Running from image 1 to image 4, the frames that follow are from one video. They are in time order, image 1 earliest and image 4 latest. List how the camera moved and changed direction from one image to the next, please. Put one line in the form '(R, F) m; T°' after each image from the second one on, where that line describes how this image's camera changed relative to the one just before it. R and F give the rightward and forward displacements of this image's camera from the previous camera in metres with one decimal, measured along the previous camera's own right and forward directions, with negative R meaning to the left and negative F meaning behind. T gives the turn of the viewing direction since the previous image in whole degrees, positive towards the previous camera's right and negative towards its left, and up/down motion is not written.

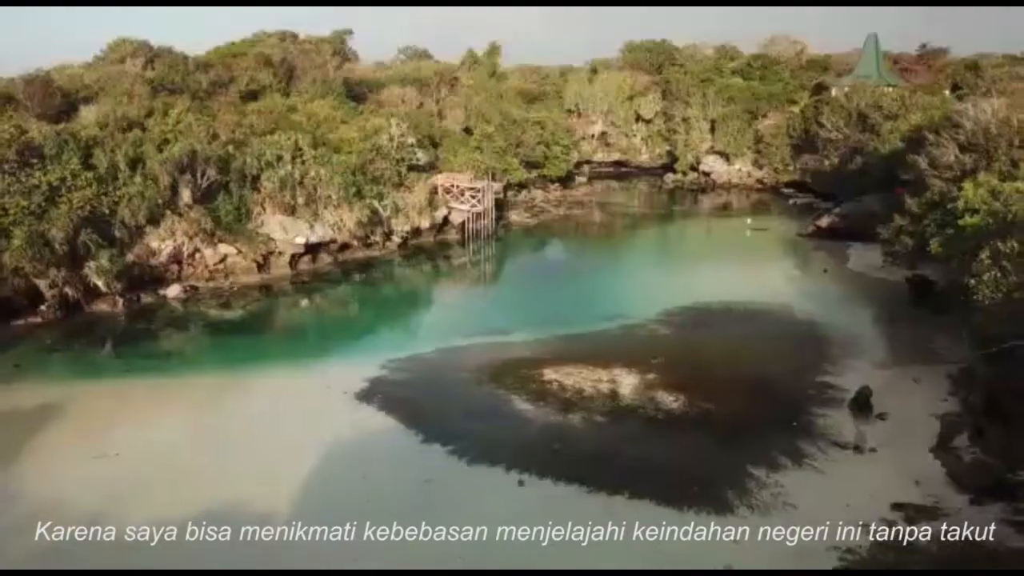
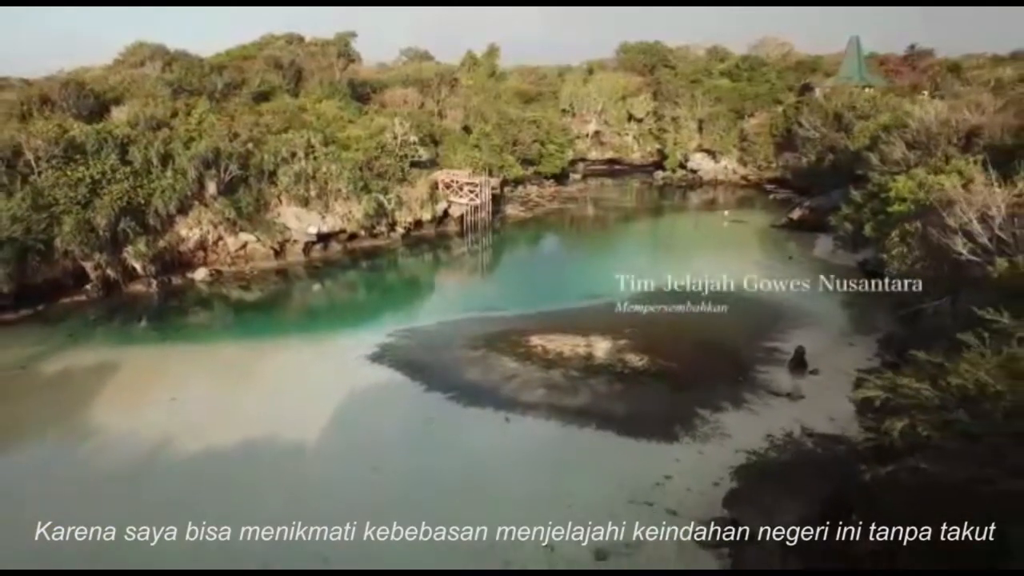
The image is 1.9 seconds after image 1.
(+0.1, -0.9) m; 0°
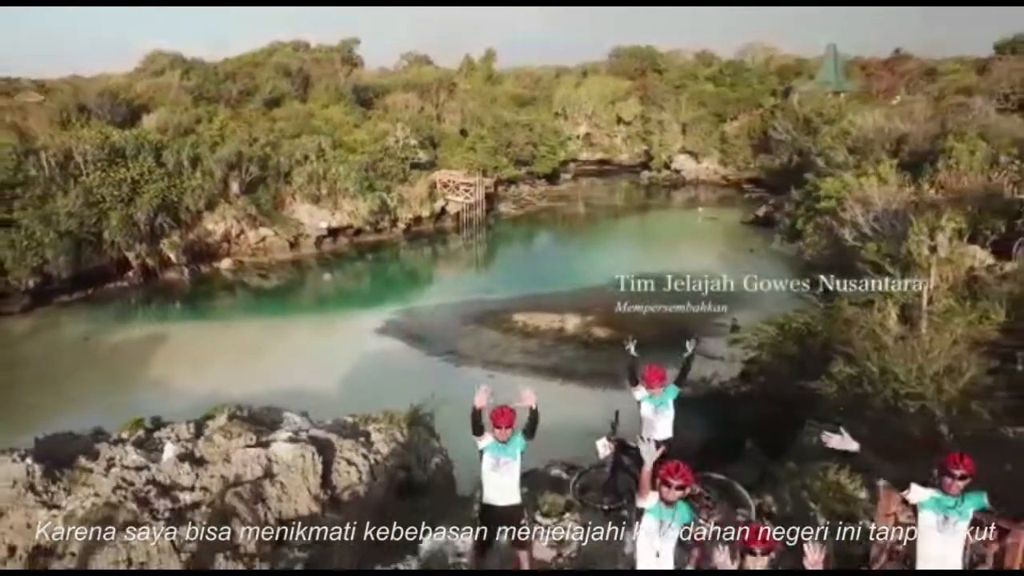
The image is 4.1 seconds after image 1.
(+0.1, -1.2) m; 0°
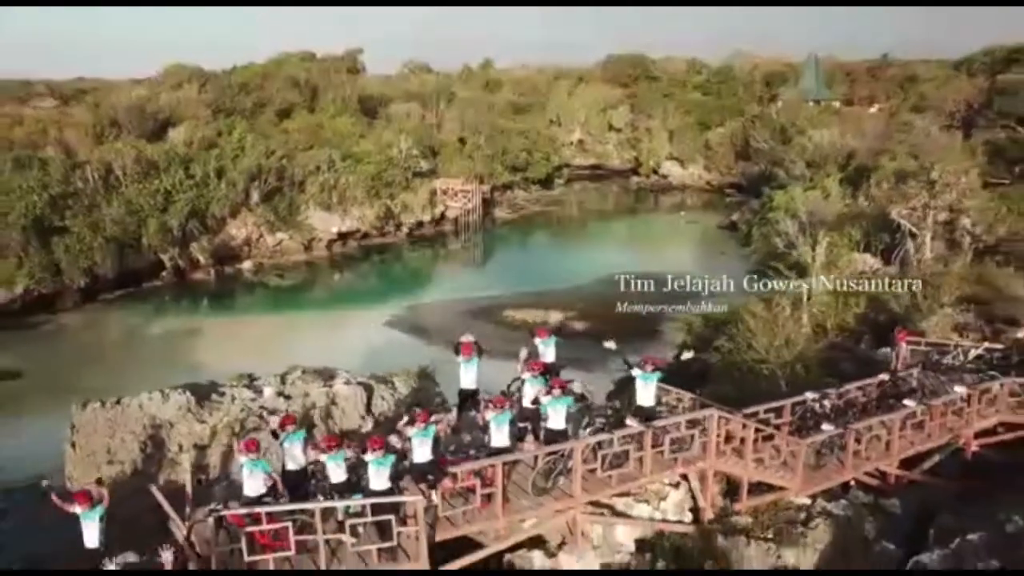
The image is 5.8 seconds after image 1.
(+0.1, -1.2) m; 0°
